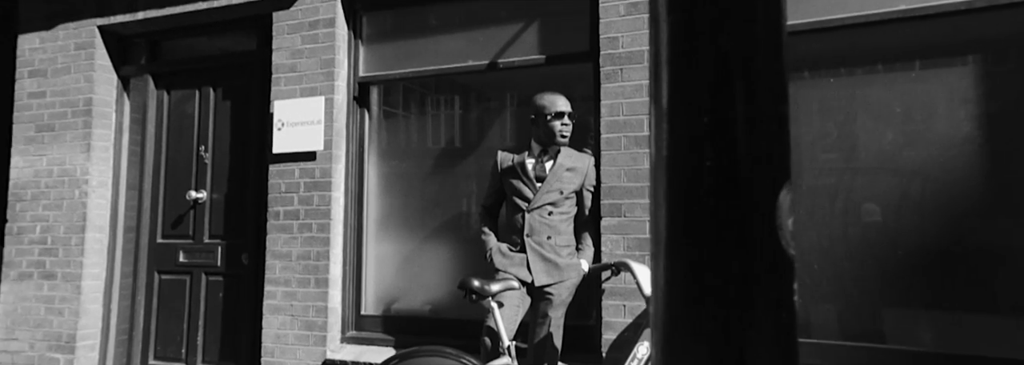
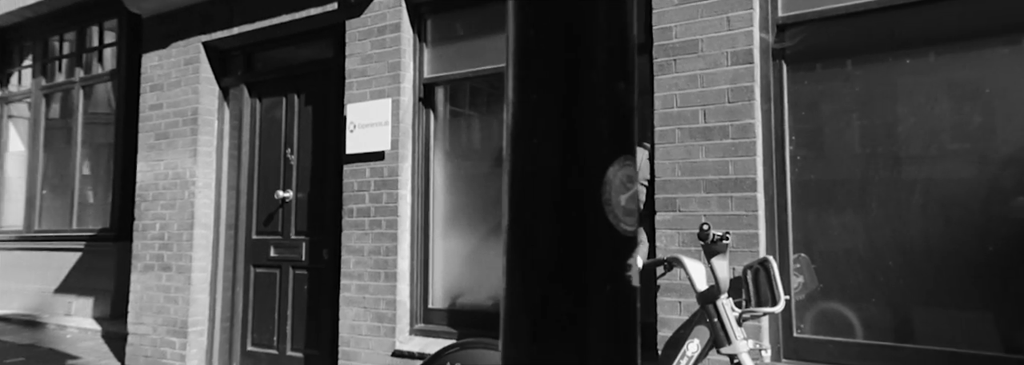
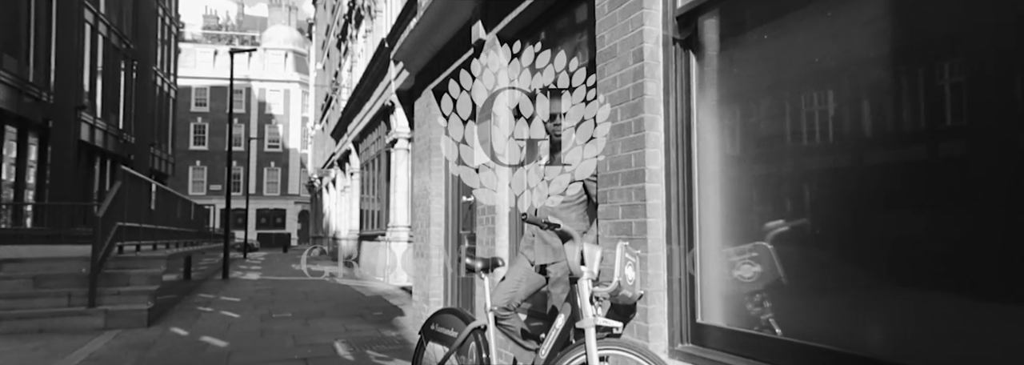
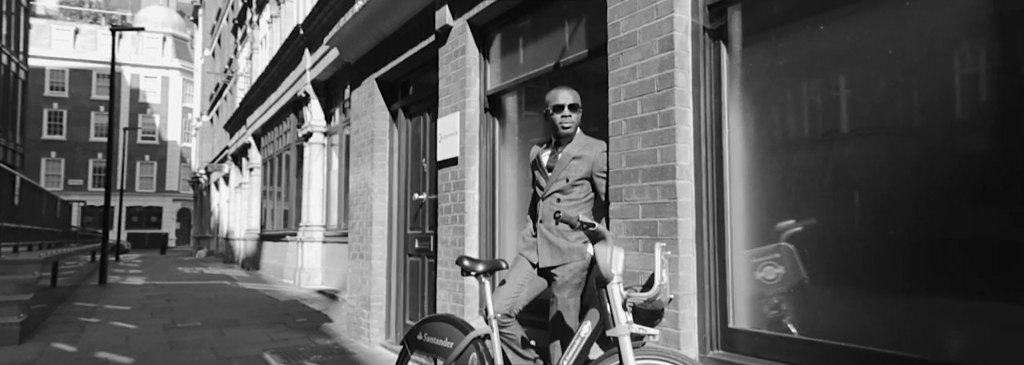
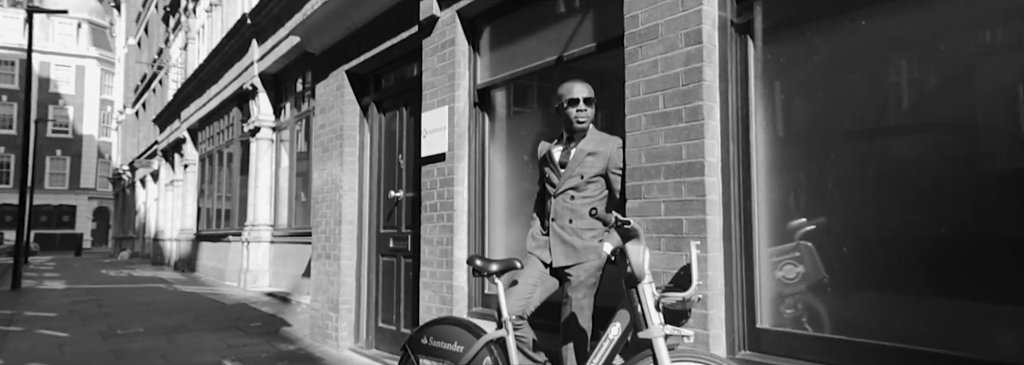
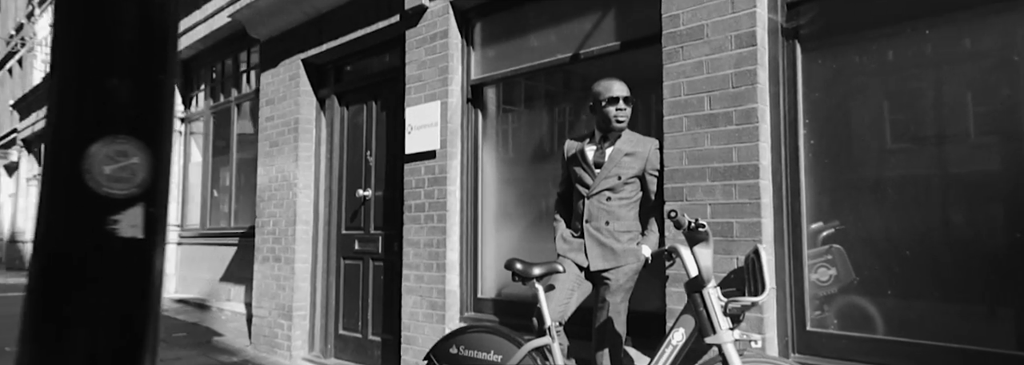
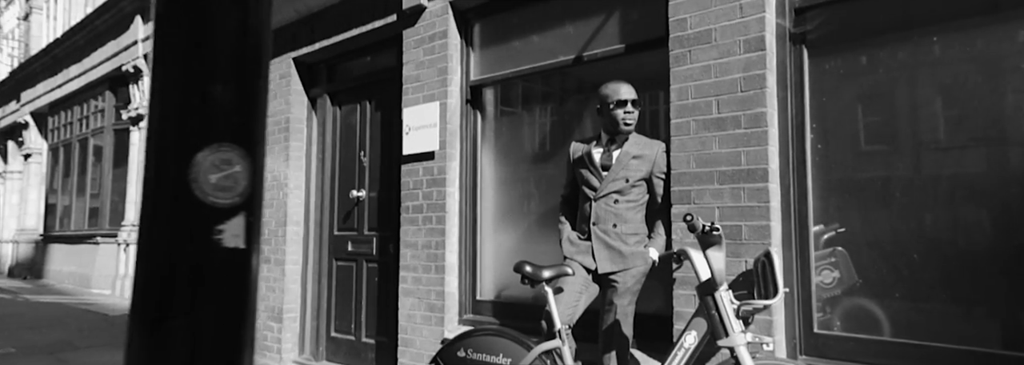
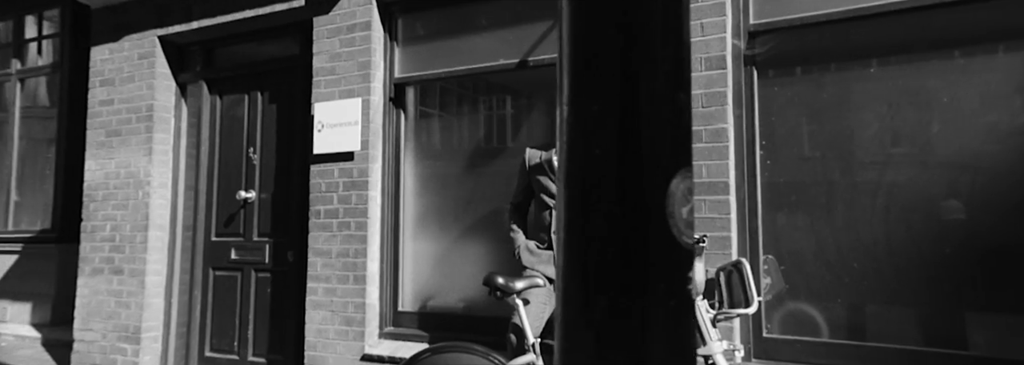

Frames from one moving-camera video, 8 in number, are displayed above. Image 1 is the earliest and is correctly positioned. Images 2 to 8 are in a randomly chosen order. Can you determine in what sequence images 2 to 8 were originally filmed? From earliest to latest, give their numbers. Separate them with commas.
8, 2, 7, 6, 5, 4, 3
